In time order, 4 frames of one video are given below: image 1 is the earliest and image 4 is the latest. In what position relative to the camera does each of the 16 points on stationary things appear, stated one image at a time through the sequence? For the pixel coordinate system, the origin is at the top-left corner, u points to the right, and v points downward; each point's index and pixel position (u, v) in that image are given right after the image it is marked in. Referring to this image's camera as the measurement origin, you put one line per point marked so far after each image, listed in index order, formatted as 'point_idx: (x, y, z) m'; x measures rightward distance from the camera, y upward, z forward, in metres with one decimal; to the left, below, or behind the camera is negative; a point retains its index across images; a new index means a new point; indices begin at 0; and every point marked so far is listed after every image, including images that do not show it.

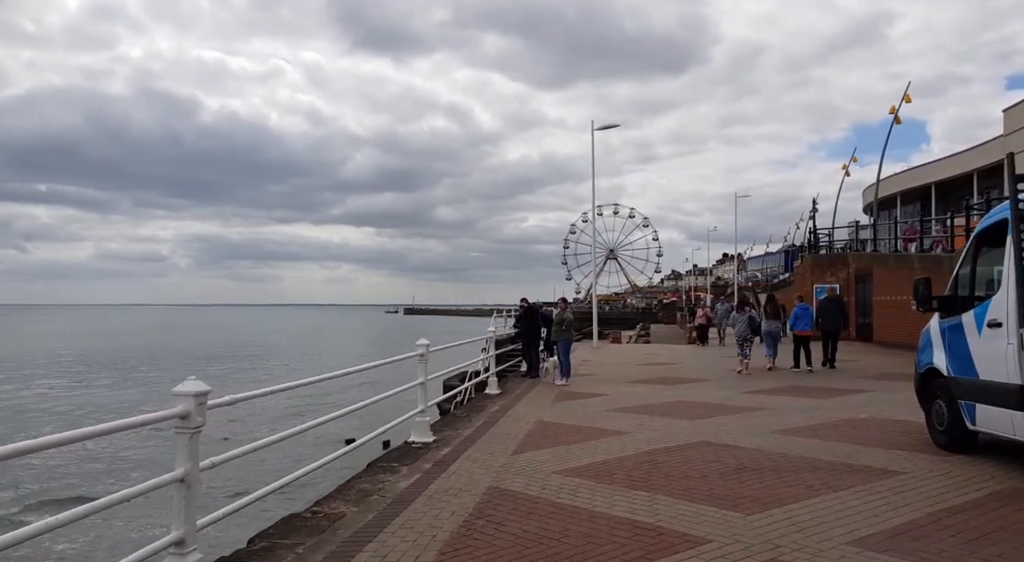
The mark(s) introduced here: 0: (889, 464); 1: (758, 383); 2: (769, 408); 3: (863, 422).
0: (+3.4, -1.7, +6.5) m
1: (+4.8, -2.0, +14.0) m
2: (+3.8, -1.9, +10.3) m
3: (+4.4, -1.8, +8.9) m
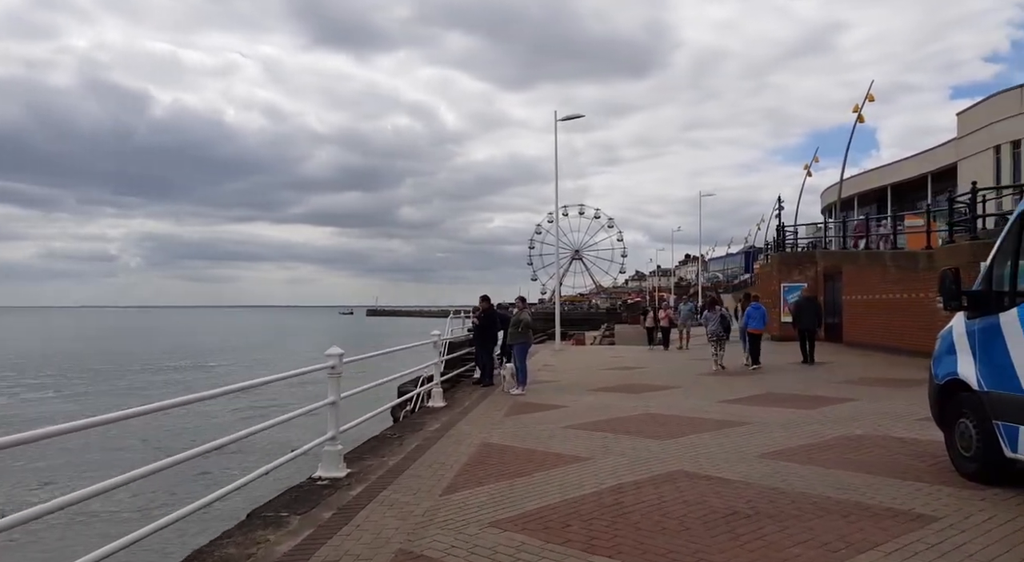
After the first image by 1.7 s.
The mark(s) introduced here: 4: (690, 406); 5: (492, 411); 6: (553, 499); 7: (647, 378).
0: (+2.9, -1.6, +5.1) m
1: (+3.9, -1.9, +12.7) m
2: (+3.0, -1.8, +9.0) m
3: (+3.8, -1.7, +7.6) m
4: (+2.7, -1.9, +10.9) m
5: (-0.3, -2.1, +11.2) m
6: (+0.3, -1.8, +5.7) m
7: (+2.9, -2.1, +15.0) m
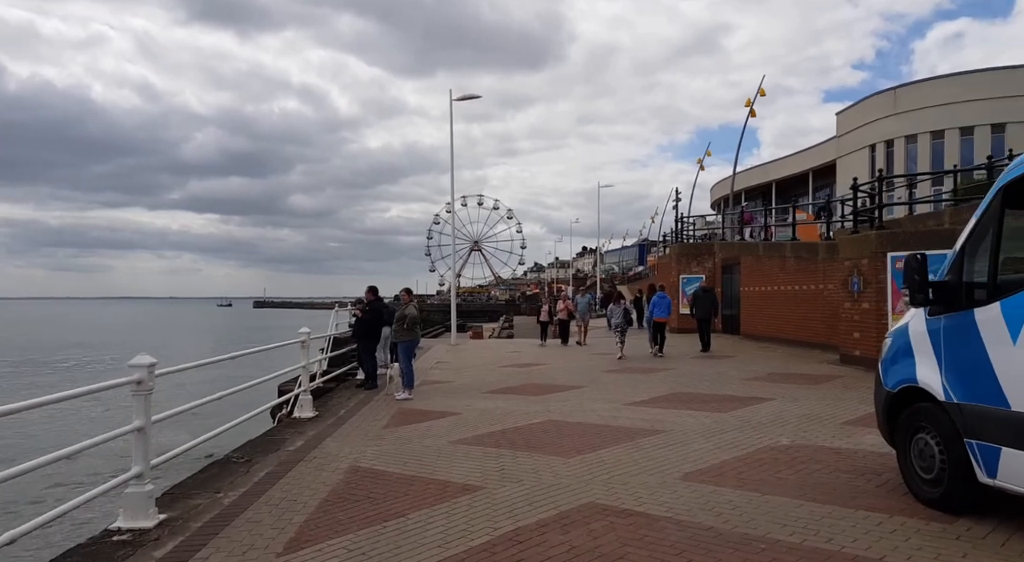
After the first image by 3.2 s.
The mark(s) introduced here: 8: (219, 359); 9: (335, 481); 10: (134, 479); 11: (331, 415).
0: (+2.1, -1.6, +4.1) m
1: (+2.1, -1.8, +11.7) m
2: (+1.7, -1.7, +7.9) m
3: (+2.6, -1.6, +6.6) m
4: (+1.1, -1.8, +9.8) m
5: (-1.9, -1.9, +9.6) m
6: (-0.5, -1.7, +4.3) m
7: (+0.7, -1.9, +13.9) m
8: (-3.5, -0.9, +8.5) m
9: (-1.7, -1.8, +6.7) m
10: (-2.8, -1.5, +5.2) m
11: (-2.7, -2.0, +10.5) m
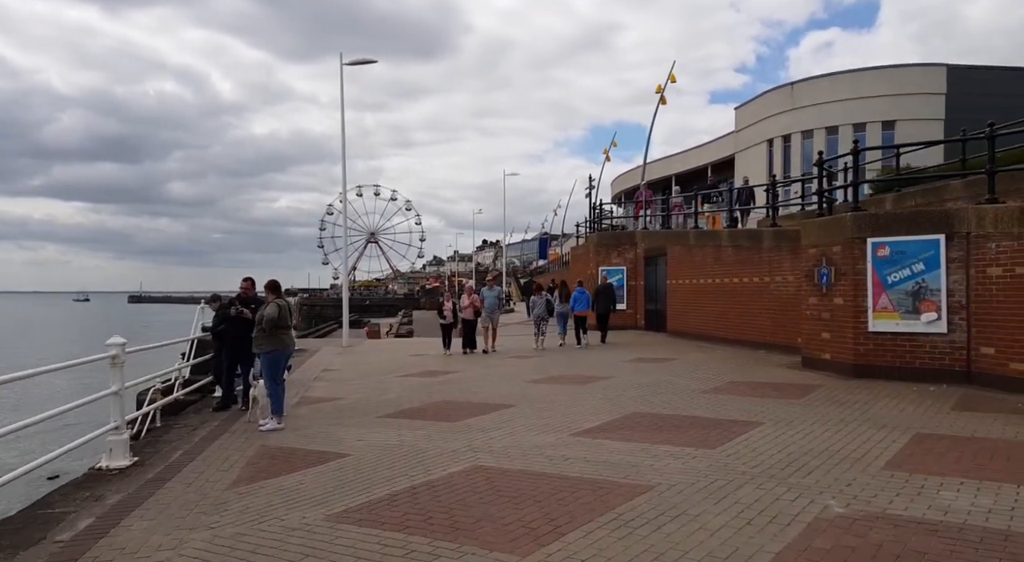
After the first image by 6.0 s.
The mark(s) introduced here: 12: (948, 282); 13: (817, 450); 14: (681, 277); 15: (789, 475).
0: (+2.0, -1.5, +1.7) m
1: (+0.9, -1.7, +9.3) m
2: (+1.1, -1.6, +5.5) m
3: (+2.2, -1.5, +4.3) m
4: (+0.3, -1.7, +7.2) m
5: (-2.8, -1.8, +6.6) m
6: (-0.6, -1.6, +1.5) m
7: (-0.8, -1.7, +11.2) m
8: (-4.2, -0.8, +5.3) m
9: (-2.1, -1.8, +3.8) m
10: (-3.0, -1.4, +2.1) m
11: (-3.6, -1.9, +7.4) m
12: (+5.9, 0.0, +9.6) m
13: (+2.8, -1.5, +6.5) m
14: (+4.5, +0.1, +18.8) m
15: (+2.2, -1.6, +5.7) m
